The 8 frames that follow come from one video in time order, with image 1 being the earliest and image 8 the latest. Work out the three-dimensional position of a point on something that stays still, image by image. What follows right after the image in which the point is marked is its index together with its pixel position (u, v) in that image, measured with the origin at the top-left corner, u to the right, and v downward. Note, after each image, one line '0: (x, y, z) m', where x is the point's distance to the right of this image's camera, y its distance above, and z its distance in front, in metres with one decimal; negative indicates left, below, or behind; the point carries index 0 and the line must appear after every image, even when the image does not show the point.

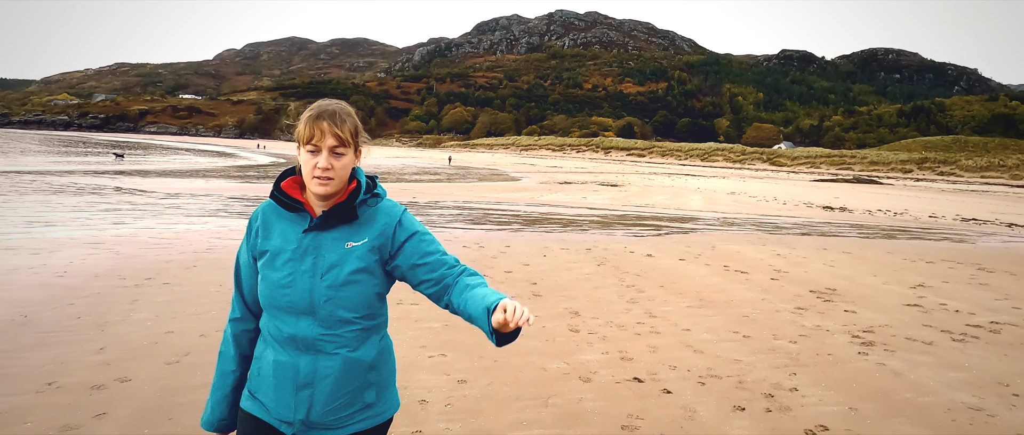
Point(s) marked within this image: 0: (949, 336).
0: (+3.8, -1.0, +5.7) m
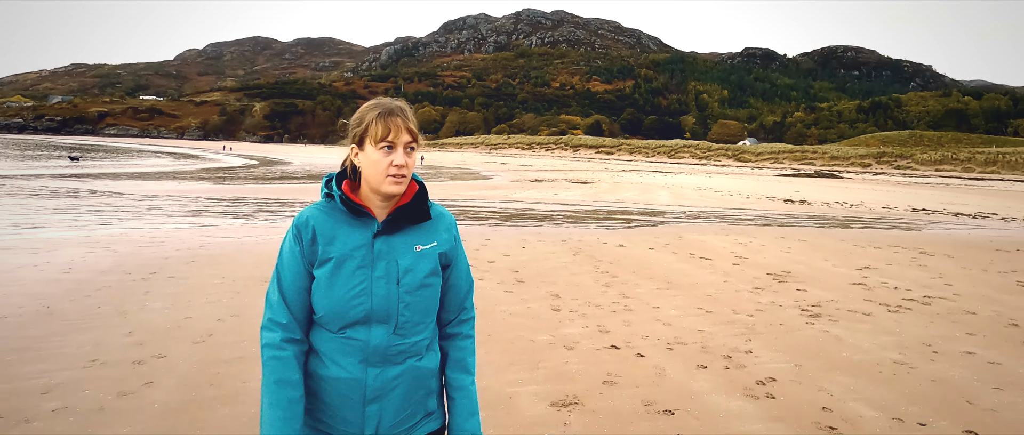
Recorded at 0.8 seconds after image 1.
0: (+3.6, -0.9, +6.5) m
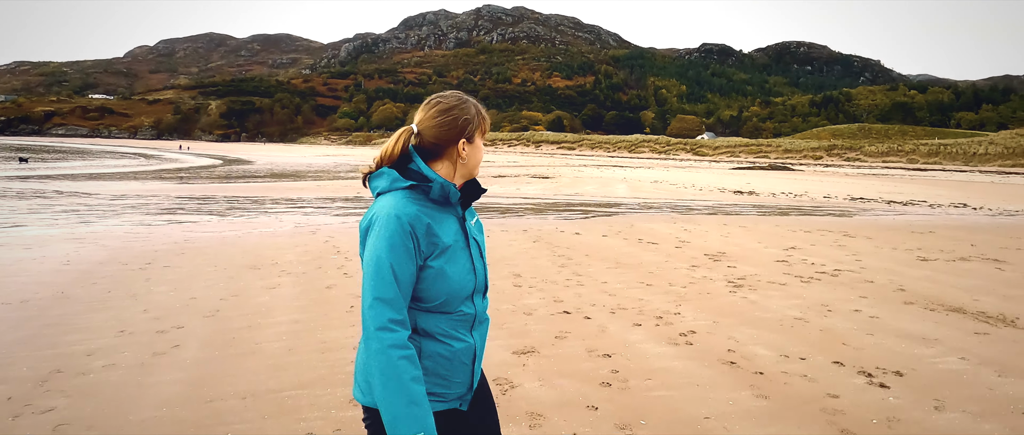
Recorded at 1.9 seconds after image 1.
0: (+3.3, -0.7, +7.6) m
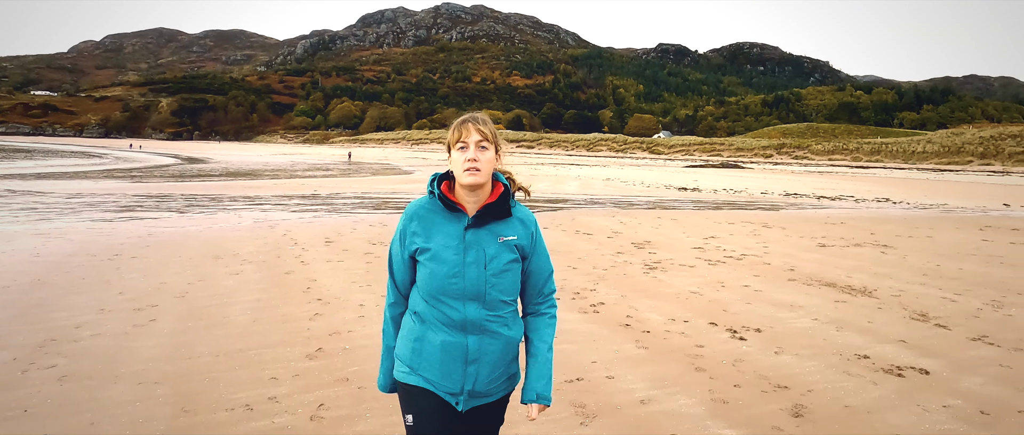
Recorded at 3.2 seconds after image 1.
0: (+2.5, -0.6, +8.6) m
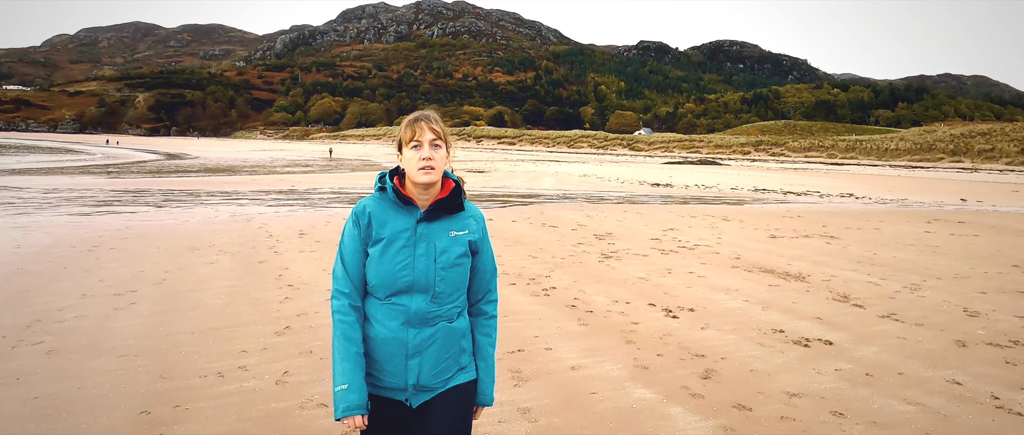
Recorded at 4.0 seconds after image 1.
0: (+2.0, -0.5, +9.2) m
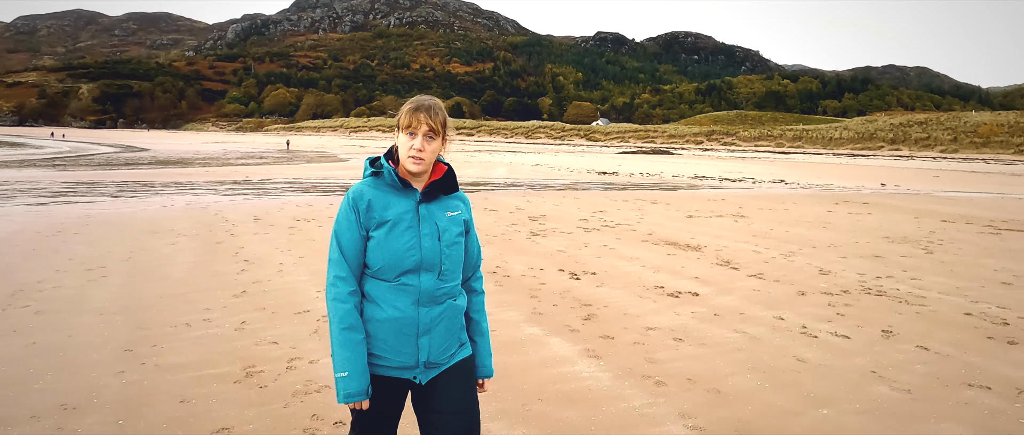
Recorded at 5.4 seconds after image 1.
0: (+1.1, -0.2, +10.2) m
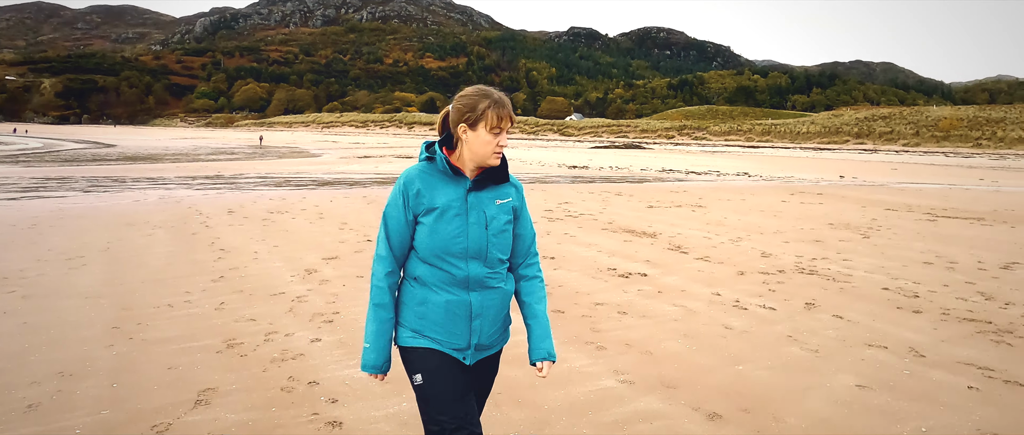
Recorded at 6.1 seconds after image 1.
0: (+0.6, 0.0, +10.7) m
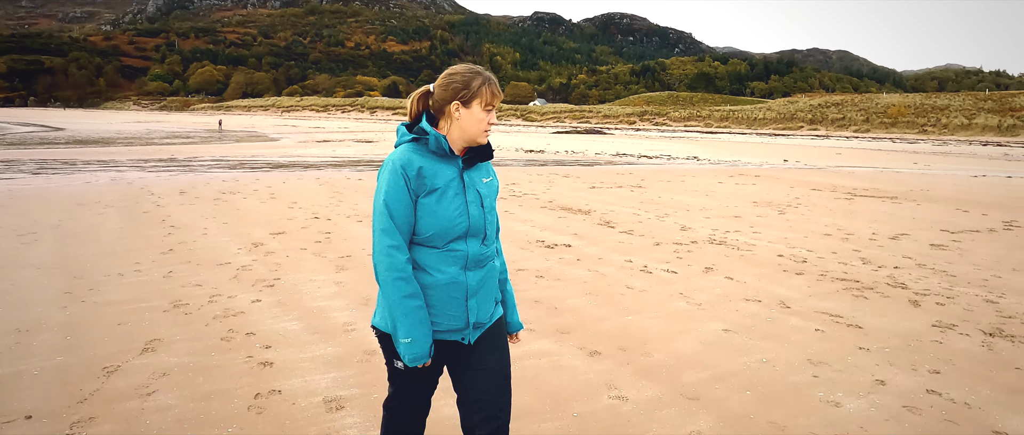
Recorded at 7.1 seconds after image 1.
0: (-0.3, +0.3, +11.3) m
